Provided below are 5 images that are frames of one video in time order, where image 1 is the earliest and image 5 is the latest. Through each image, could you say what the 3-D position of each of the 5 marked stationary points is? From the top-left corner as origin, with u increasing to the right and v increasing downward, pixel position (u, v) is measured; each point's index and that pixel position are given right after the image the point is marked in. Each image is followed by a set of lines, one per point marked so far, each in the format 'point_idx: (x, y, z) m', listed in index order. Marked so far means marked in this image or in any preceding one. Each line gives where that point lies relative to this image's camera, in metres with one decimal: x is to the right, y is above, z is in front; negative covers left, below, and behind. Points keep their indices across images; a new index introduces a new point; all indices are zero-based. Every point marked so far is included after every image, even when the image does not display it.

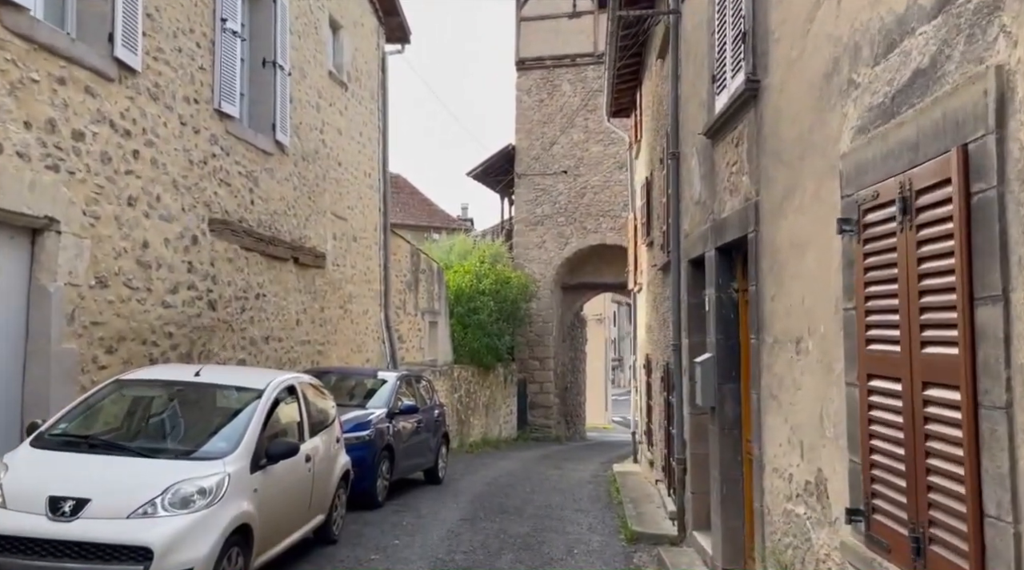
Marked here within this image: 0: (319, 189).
0: (-2.6, +1.3, +12.9) m
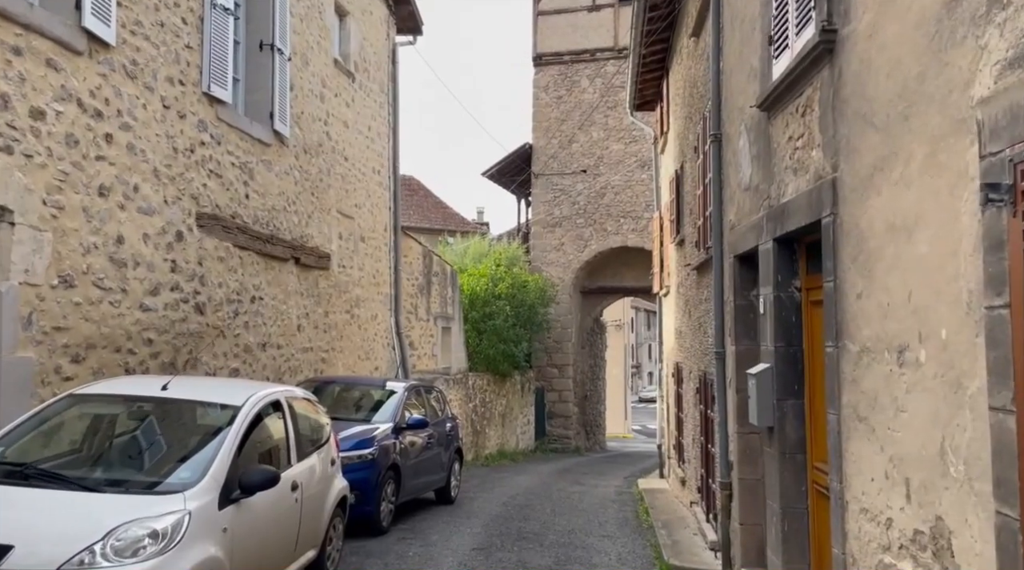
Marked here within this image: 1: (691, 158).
0: (-2.3, +1.2, +12.0) m
1: (+1.9, +1.3, +10.1) m
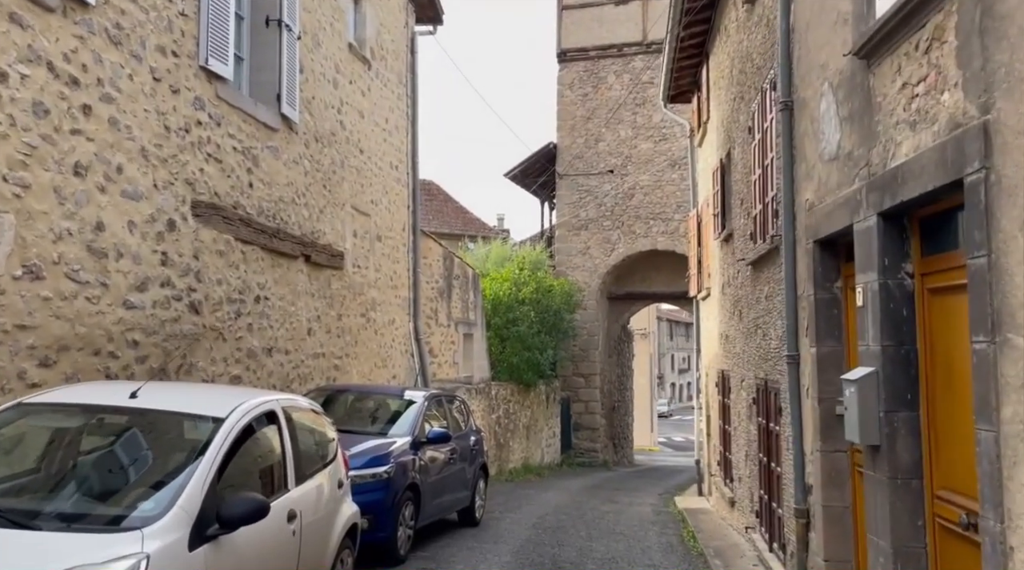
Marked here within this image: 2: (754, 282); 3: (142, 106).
0: (-2.0, +1.2, +11.1) m
1: (+2.2, +1.3, +9.1) m
2: (+2.1, 0.0, +8.2) m
3: (-2.6, +1.3, +6.8) m
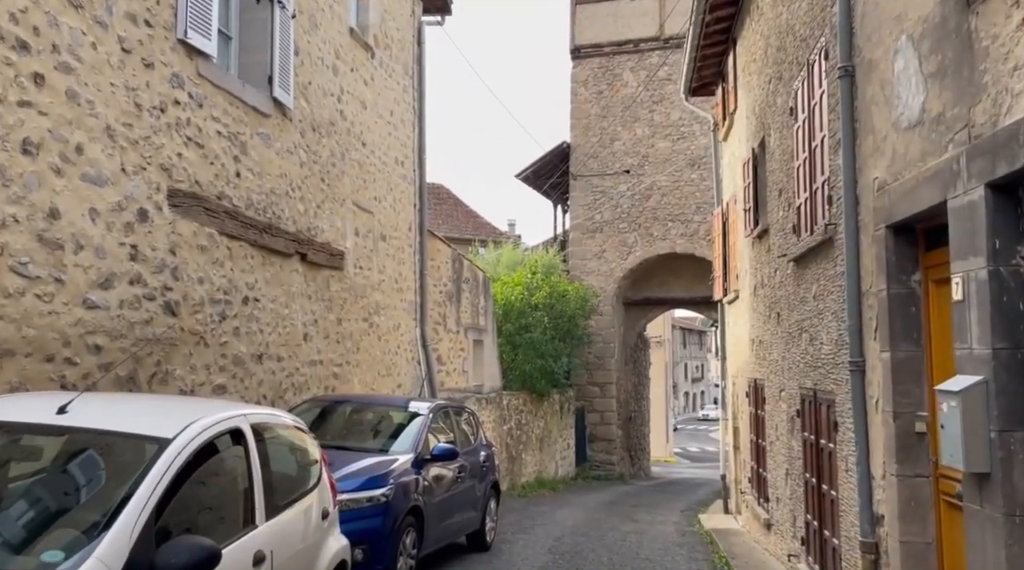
0: (-1.9, +1.2, +10.3) m
1: (+2.3, +1.4, +8.3) m
2: (+2.2, 0.0, +7.4) m
3: (-2.5, +1.3, +6.0) m
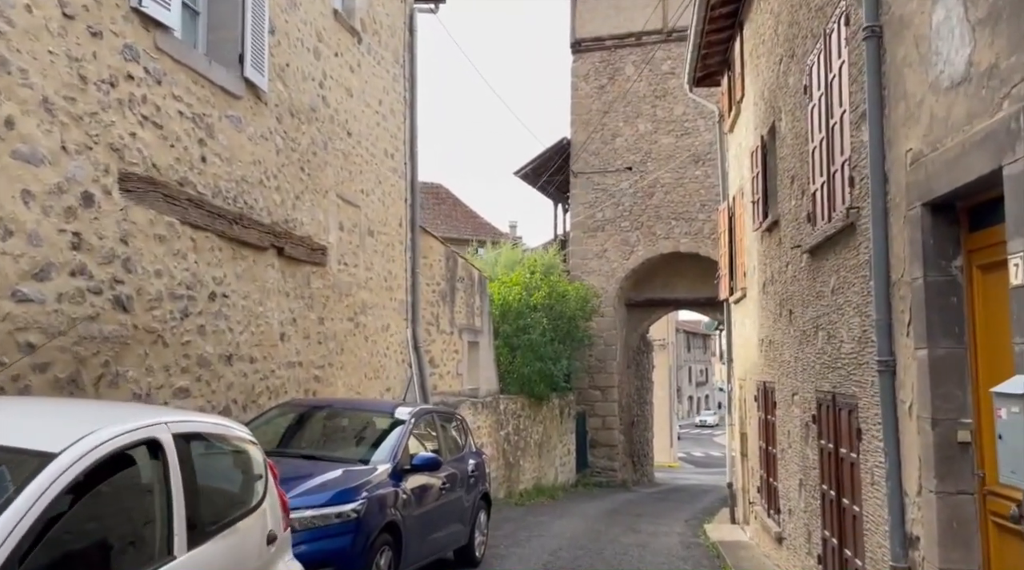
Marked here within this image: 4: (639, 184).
0: (-1.9, +1.2, +9.7) m
1: (+2.2, +1.4, +7.6) m
2: (+2.1, +0.1, +6.7) m
3: (-2.6, +1.3, +5.4) m
4: (+2.6, +2.1, +19.7) m
